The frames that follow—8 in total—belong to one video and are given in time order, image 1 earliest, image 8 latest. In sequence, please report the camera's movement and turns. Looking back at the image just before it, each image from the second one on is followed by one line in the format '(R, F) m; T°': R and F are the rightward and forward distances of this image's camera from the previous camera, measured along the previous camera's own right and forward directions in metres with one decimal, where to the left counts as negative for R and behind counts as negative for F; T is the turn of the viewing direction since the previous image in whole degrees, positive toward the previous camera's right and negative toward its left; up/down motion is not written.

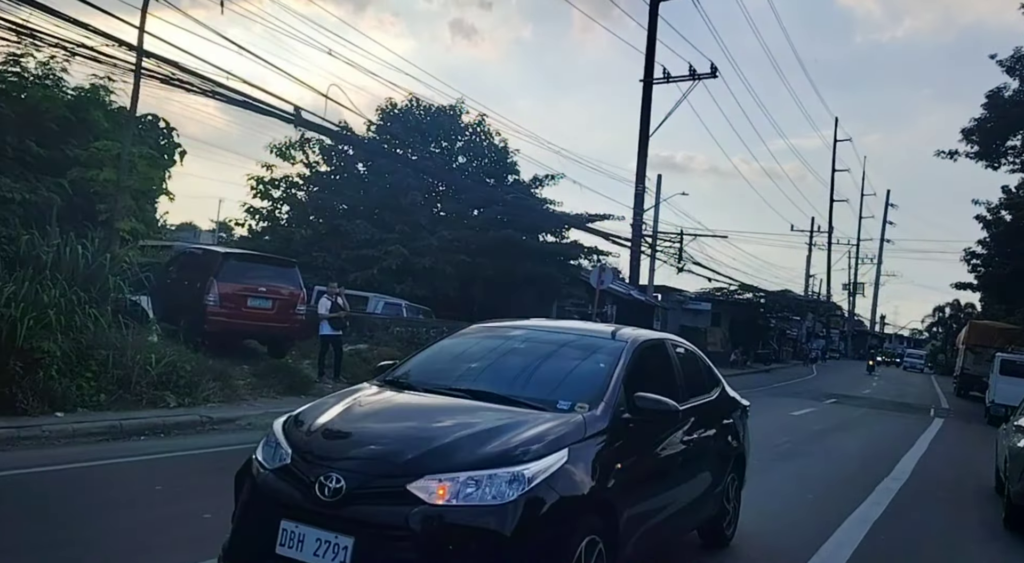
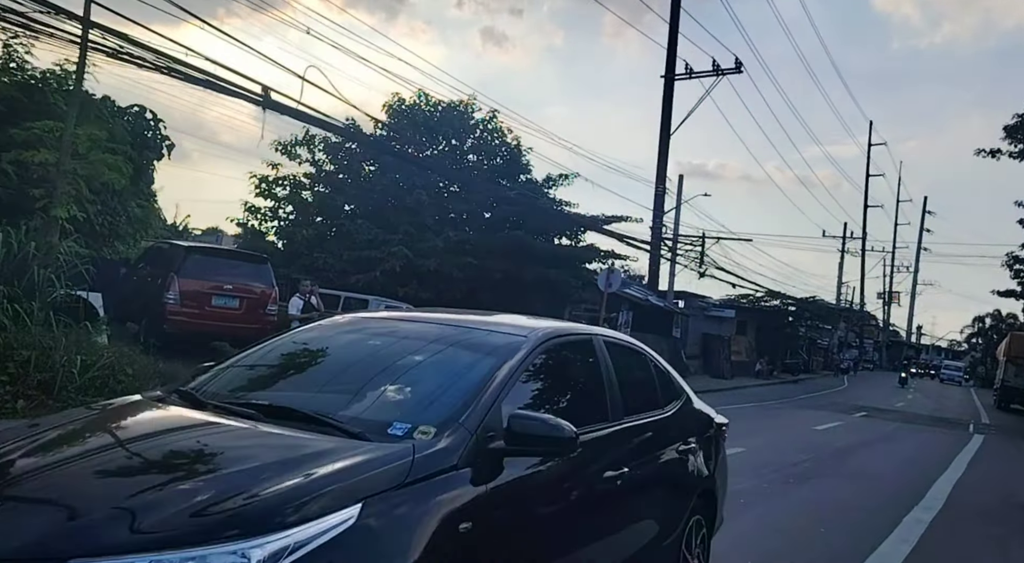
(+0.7, +1.2) m; -2°
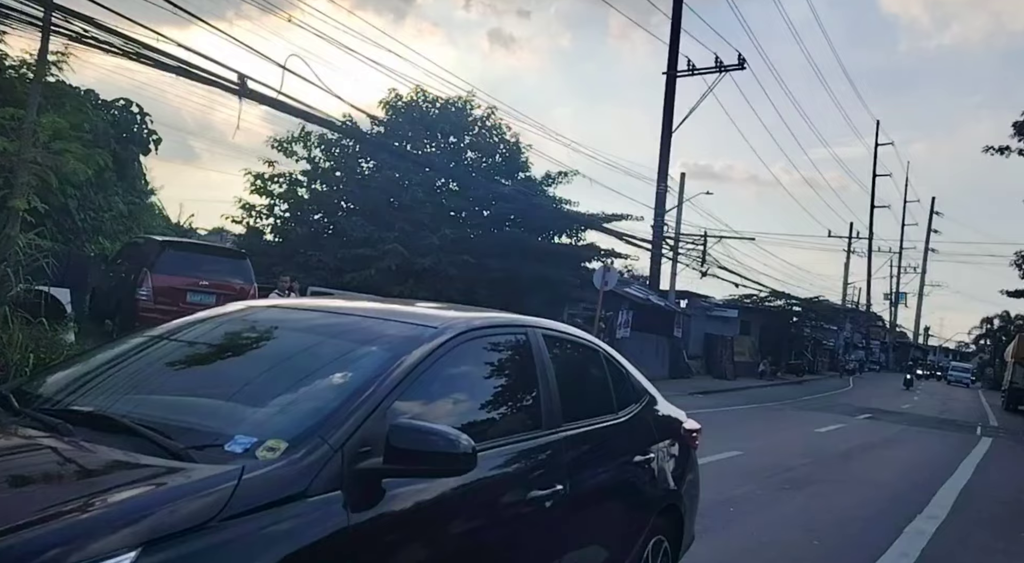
(+0.3, +0.5) m; 0°
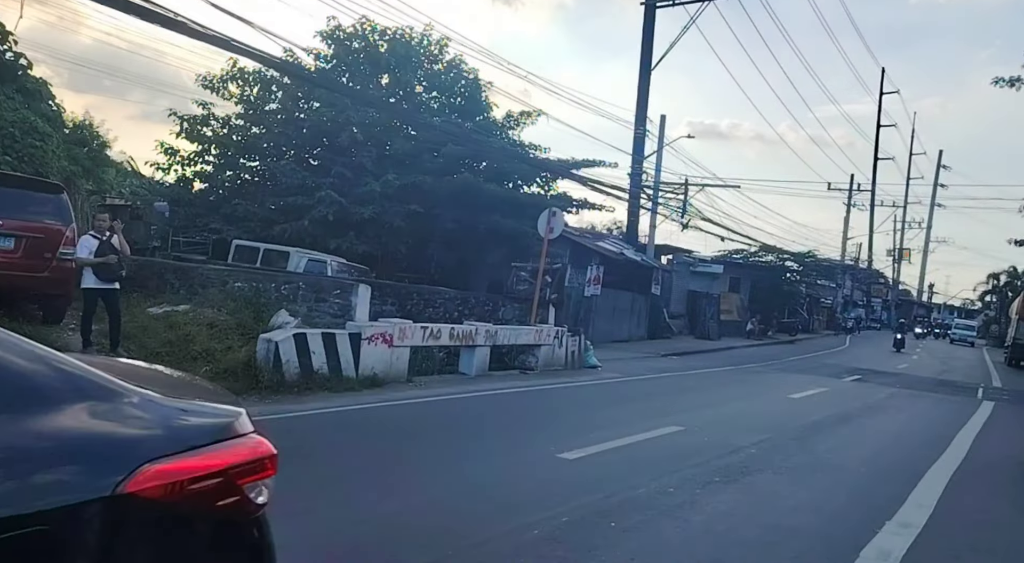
(+1.5, +2.4) m; 0°
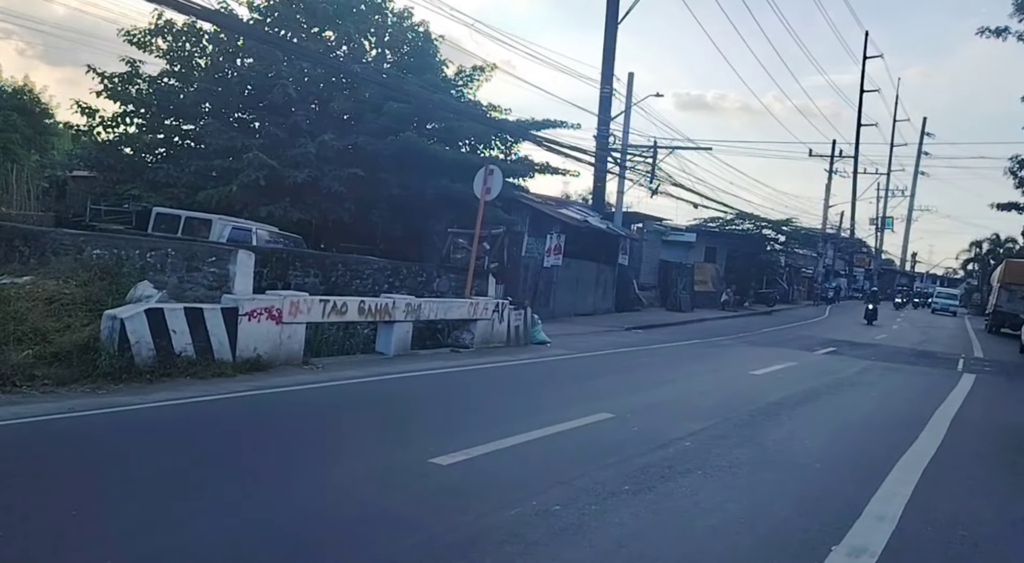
(+1.0, +1.6) m; +1°
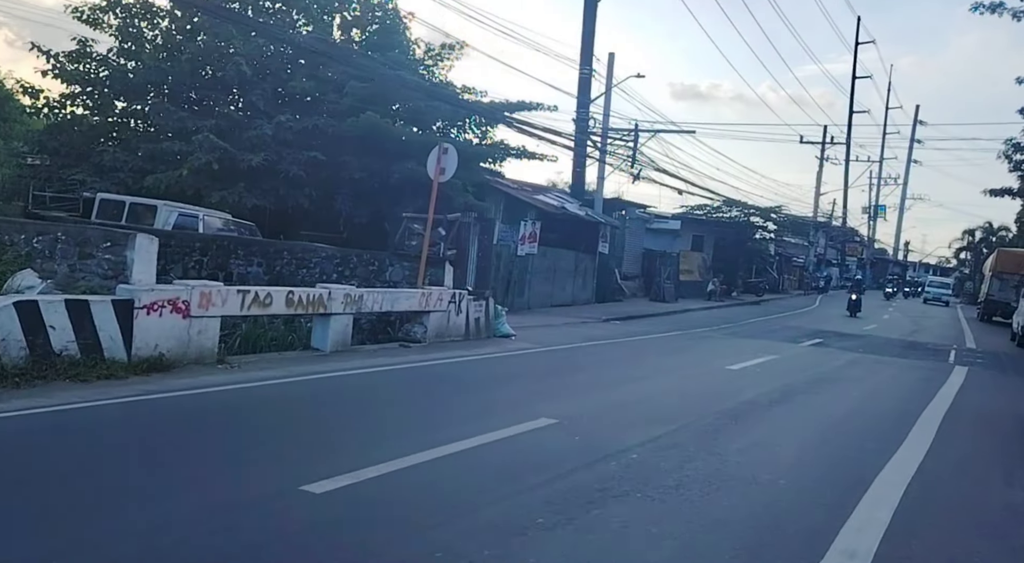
(+0.6, +1.1) m; 0°
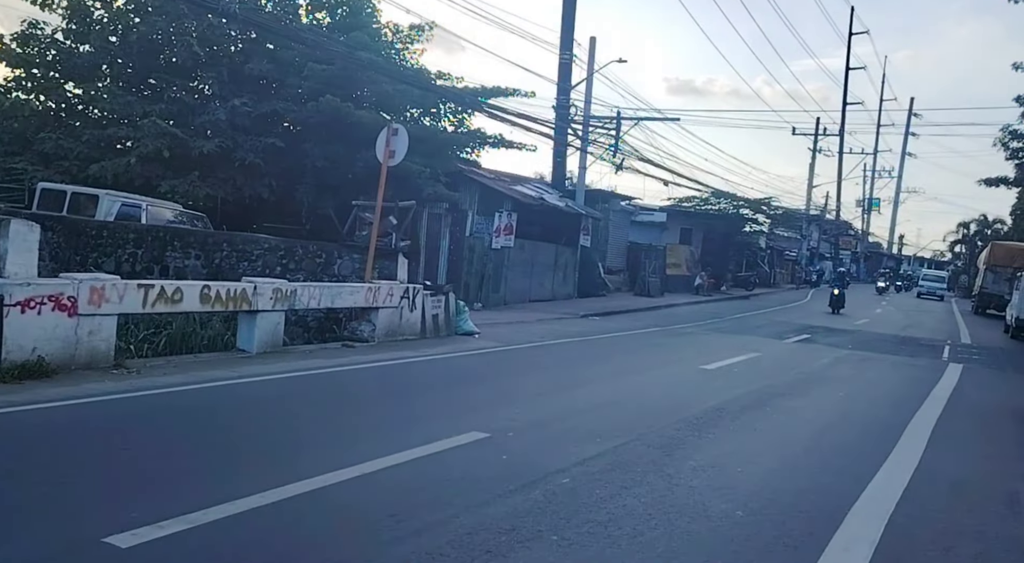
(+0.6, +1.1) m; 0°
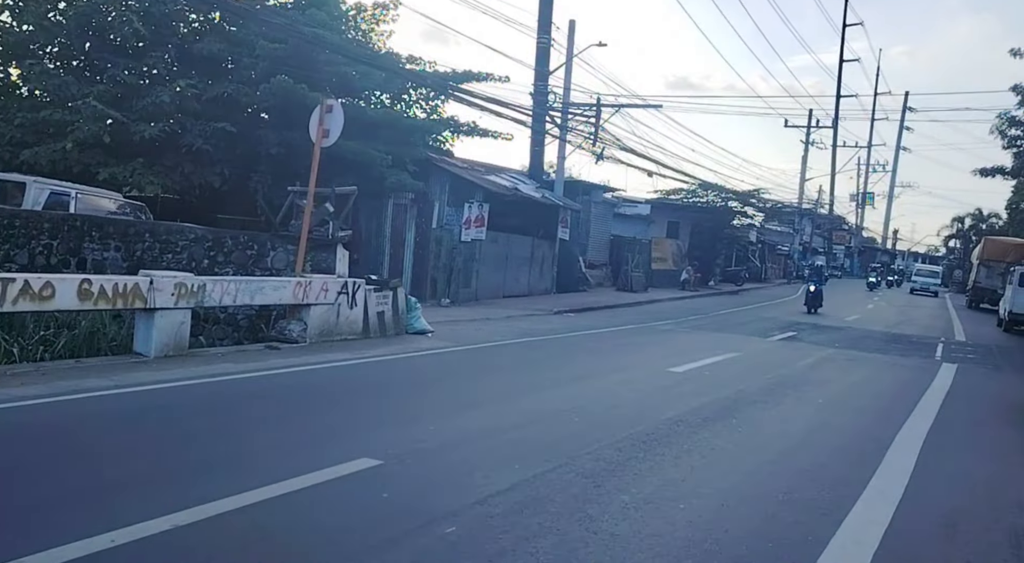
(+0.7, +1.2) m; 0°
